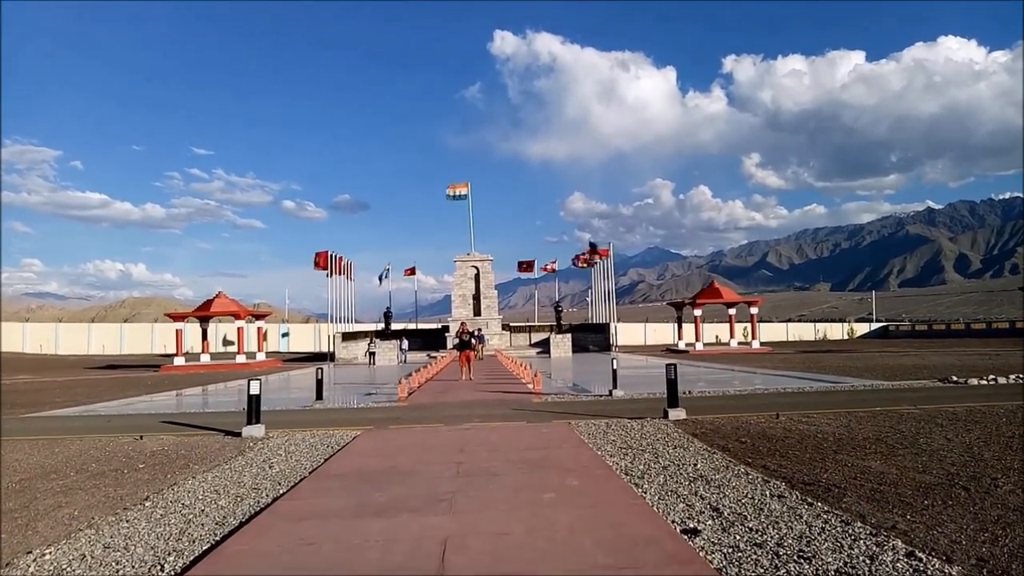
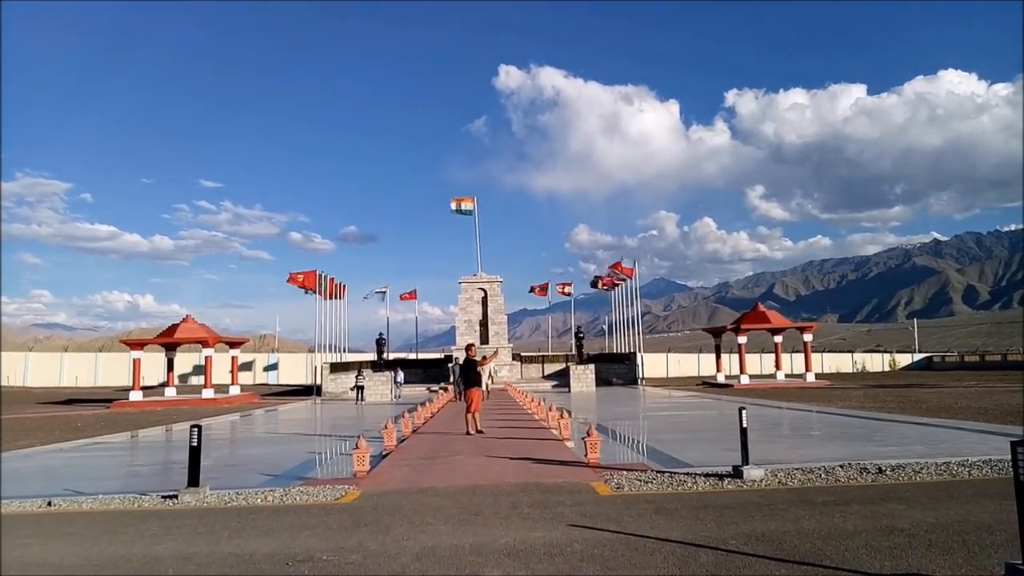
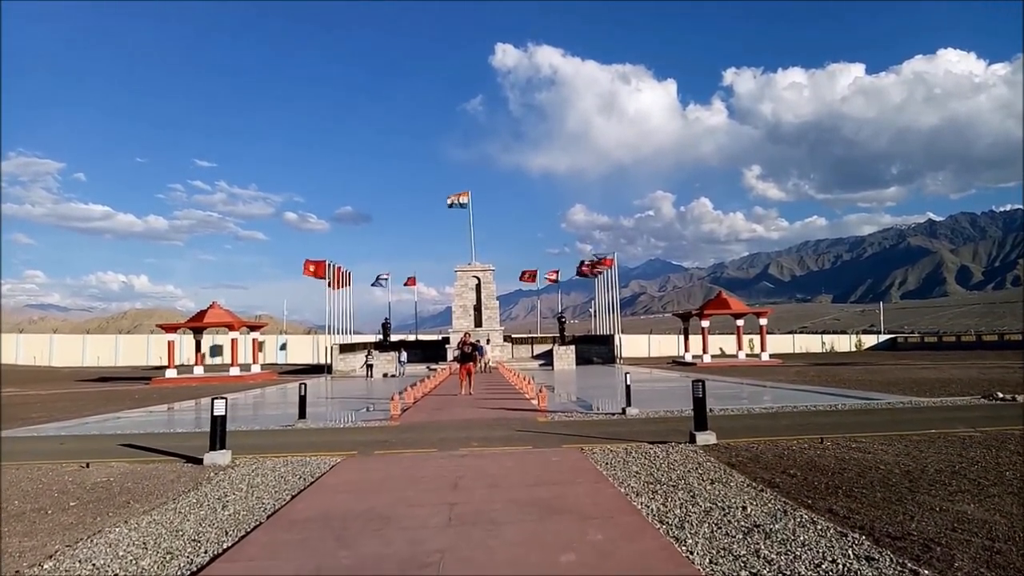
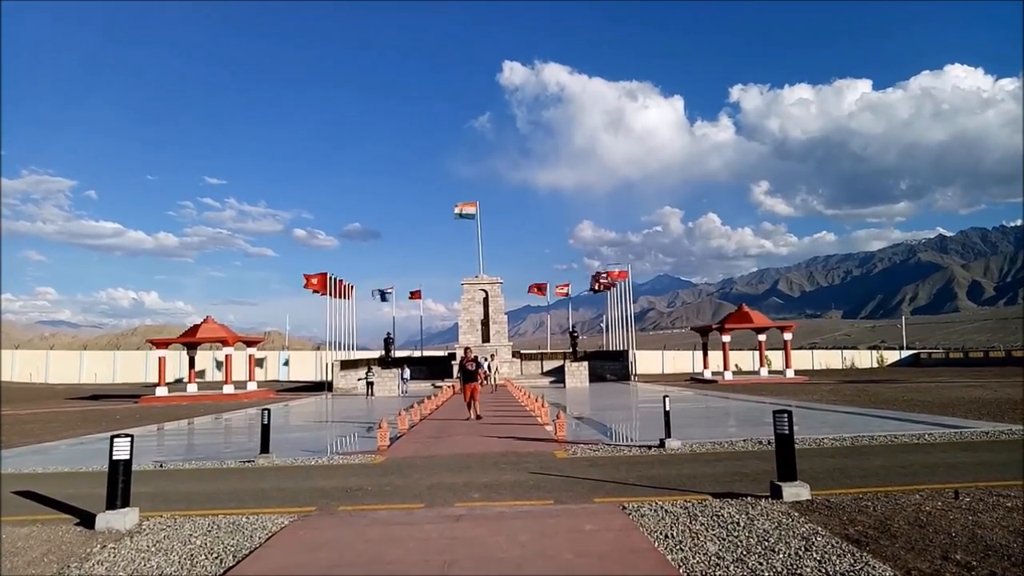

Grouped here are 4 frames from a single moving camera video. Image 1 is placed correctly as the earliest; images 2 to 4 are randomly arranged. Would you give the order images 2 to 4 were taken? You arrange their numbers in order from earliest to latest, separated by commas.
3, 4, 2
